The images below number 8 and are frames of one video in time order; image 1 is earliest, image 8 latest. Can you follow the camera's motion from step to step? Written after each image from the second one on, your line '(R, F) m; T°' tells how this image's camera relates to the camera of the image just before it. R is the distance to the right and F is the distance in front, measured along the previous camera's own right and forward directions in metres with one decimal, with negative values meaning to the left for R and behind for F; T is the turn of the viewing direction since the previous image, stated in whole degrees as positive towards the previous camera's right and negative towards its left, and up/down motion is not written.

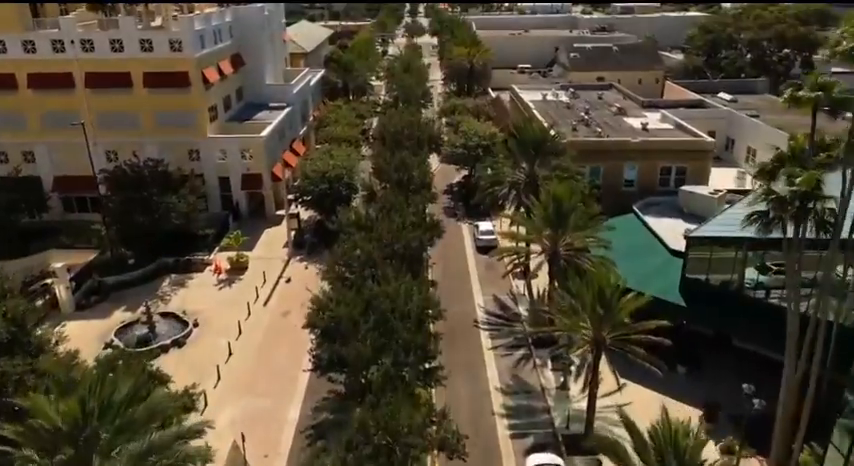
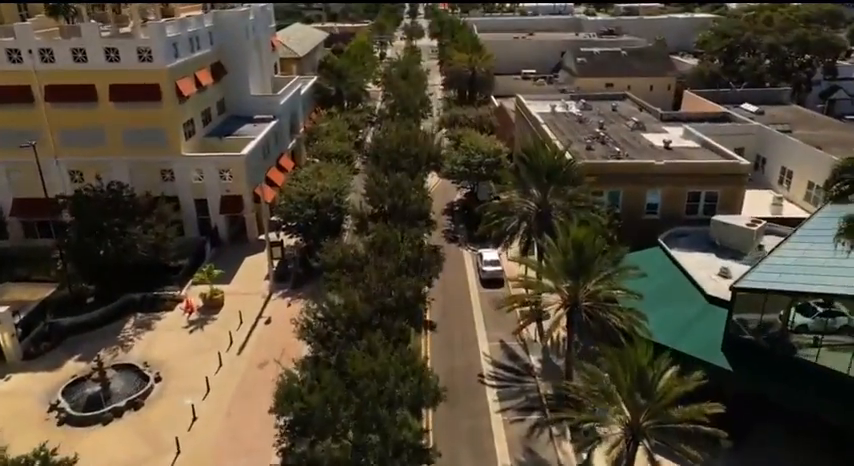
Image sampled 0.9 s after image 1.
(+0.2, +4.7) m; 0°
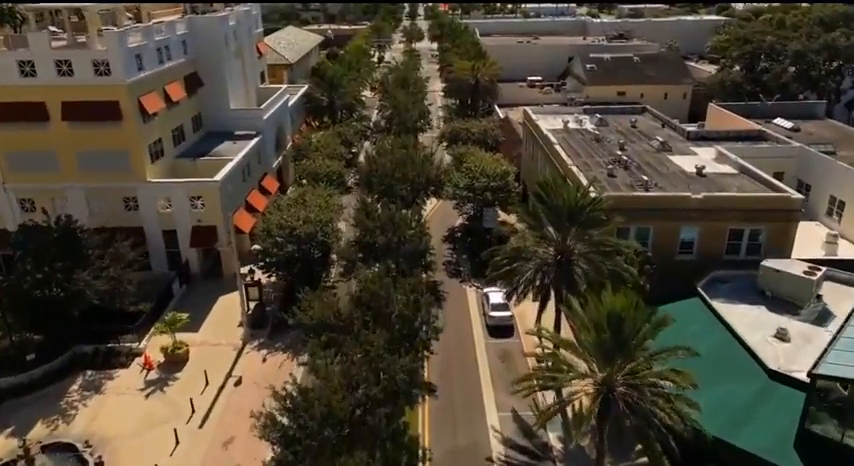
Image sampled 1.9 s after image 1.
(+0.1, +5.3) m; 0°
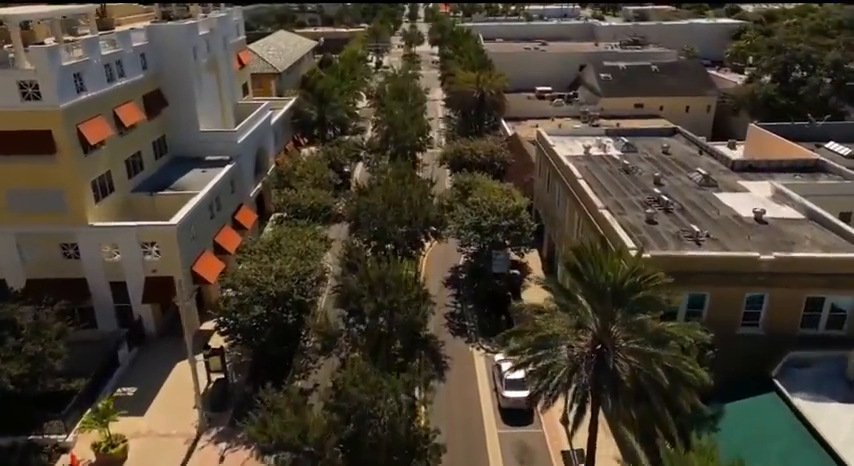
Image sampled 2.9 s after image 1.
(+0.1, +6.6) m; 0°
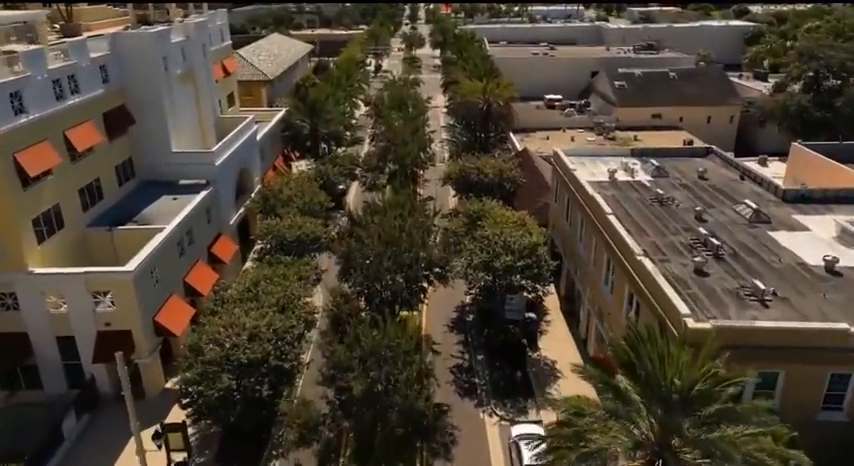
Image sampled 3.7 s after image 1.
(-0.1, +5.1) m; 0°
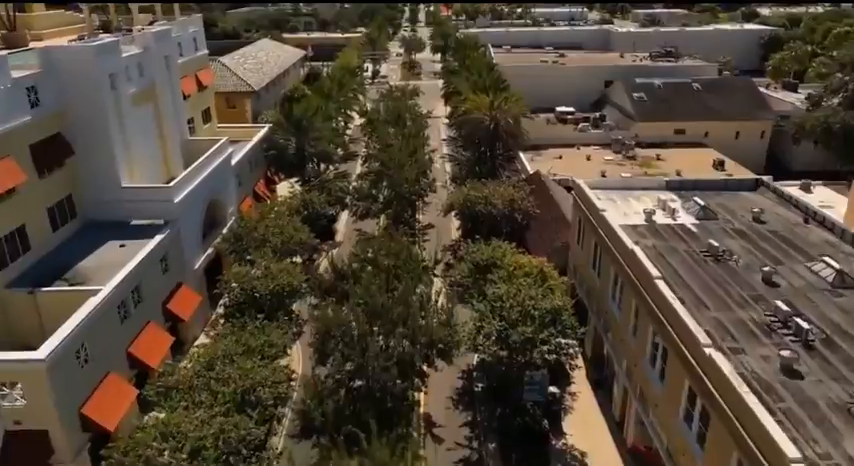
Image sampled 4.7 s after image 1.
(0.0, +6.2) m; 0°
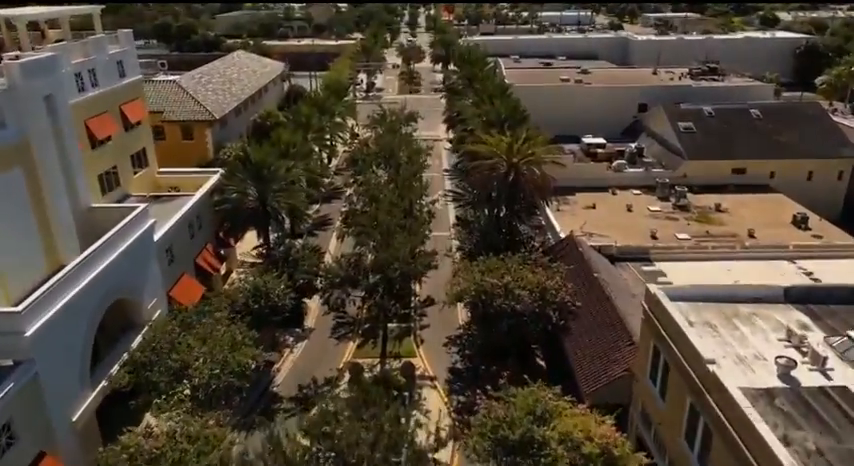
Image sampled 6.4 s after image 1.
(+0.1, +11.6) m; 0°
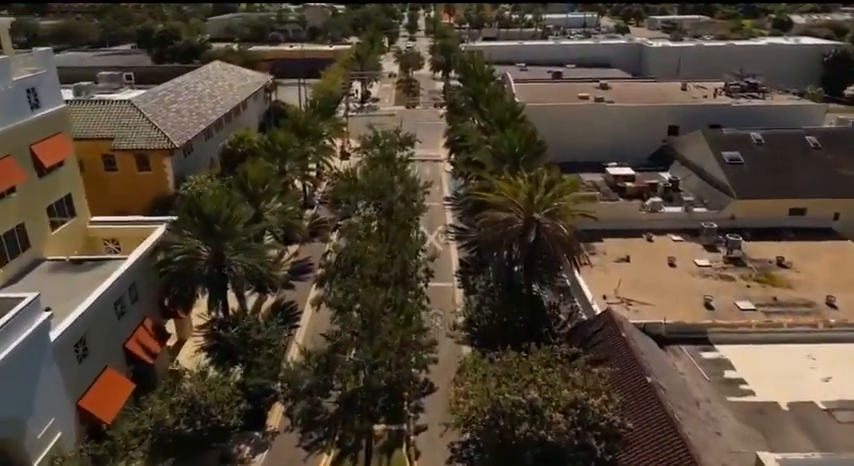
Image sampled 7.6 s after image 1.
(+0.1, +8.0) m; 0°
